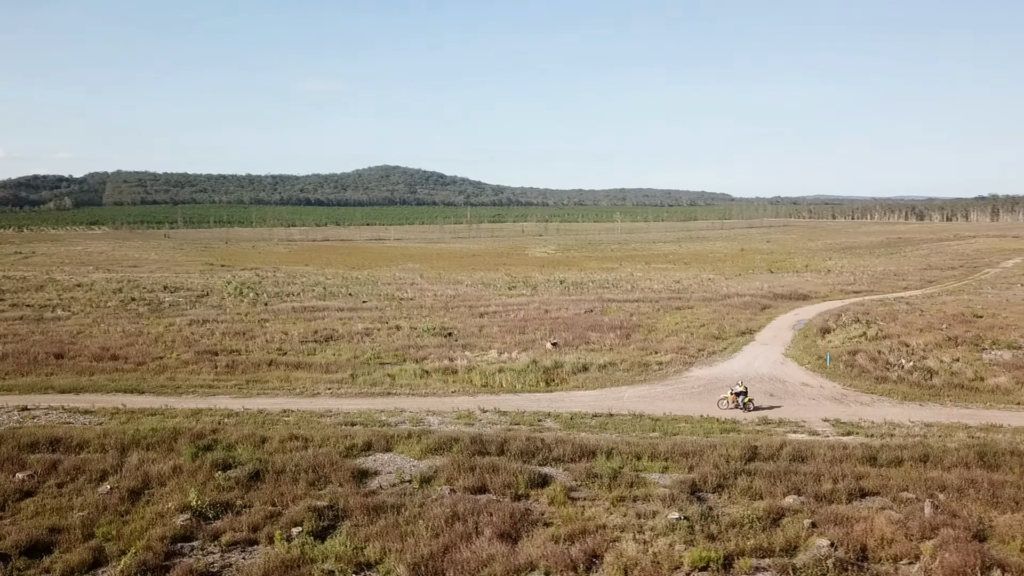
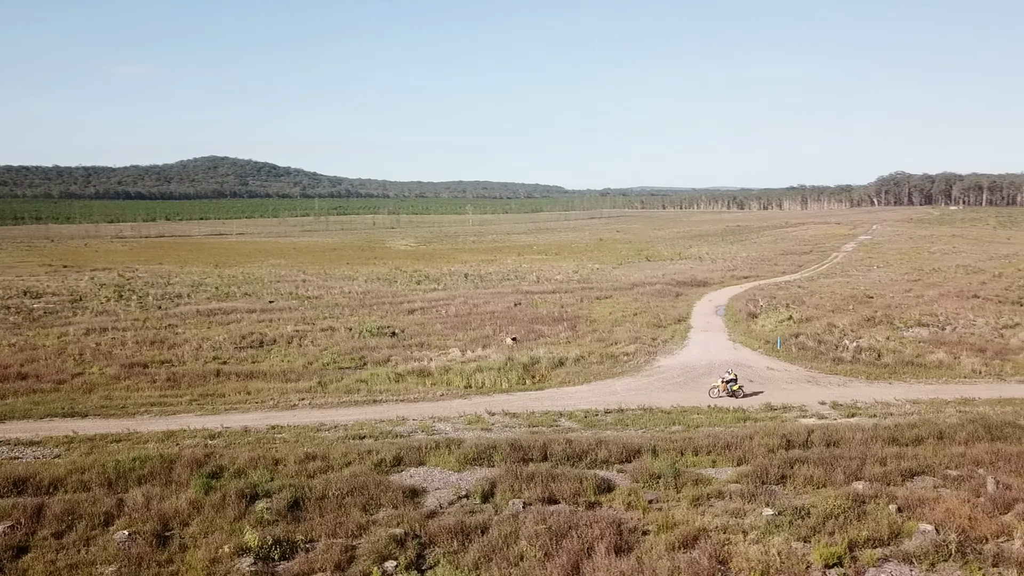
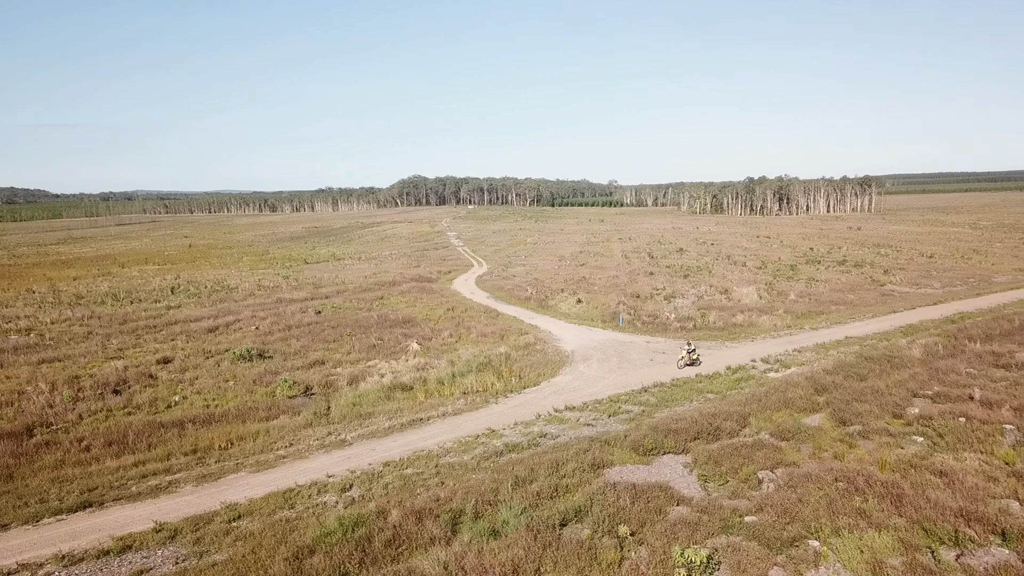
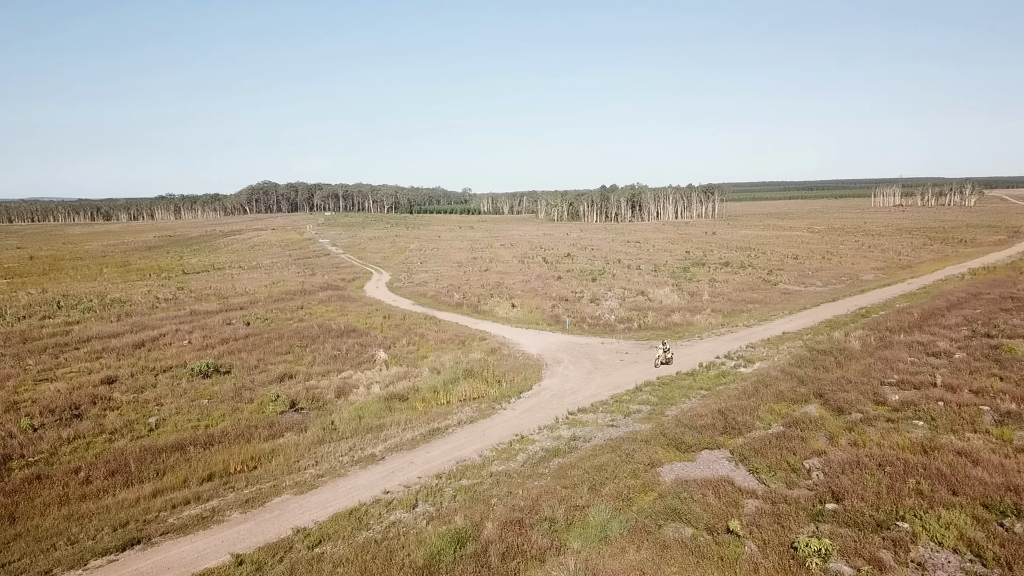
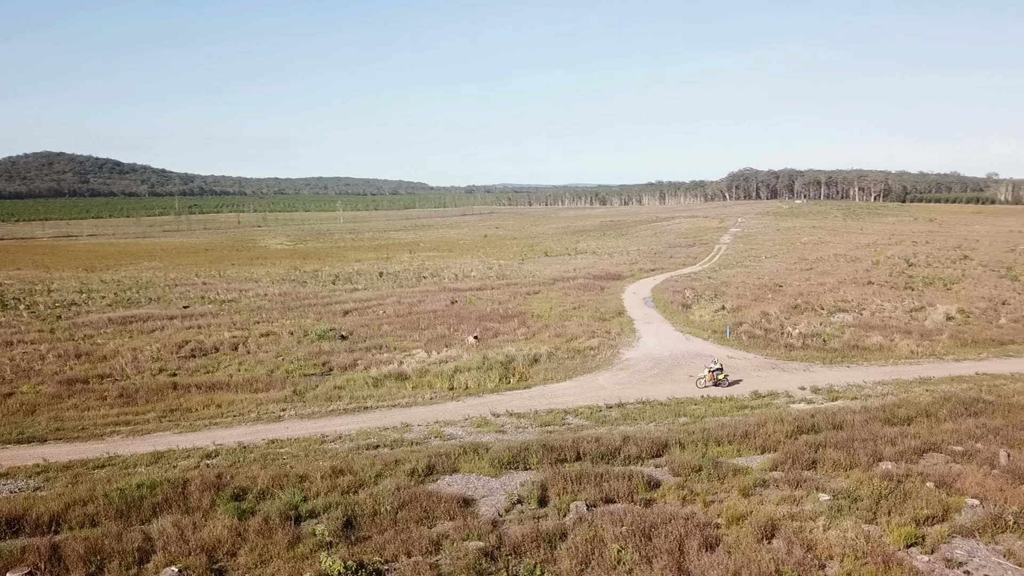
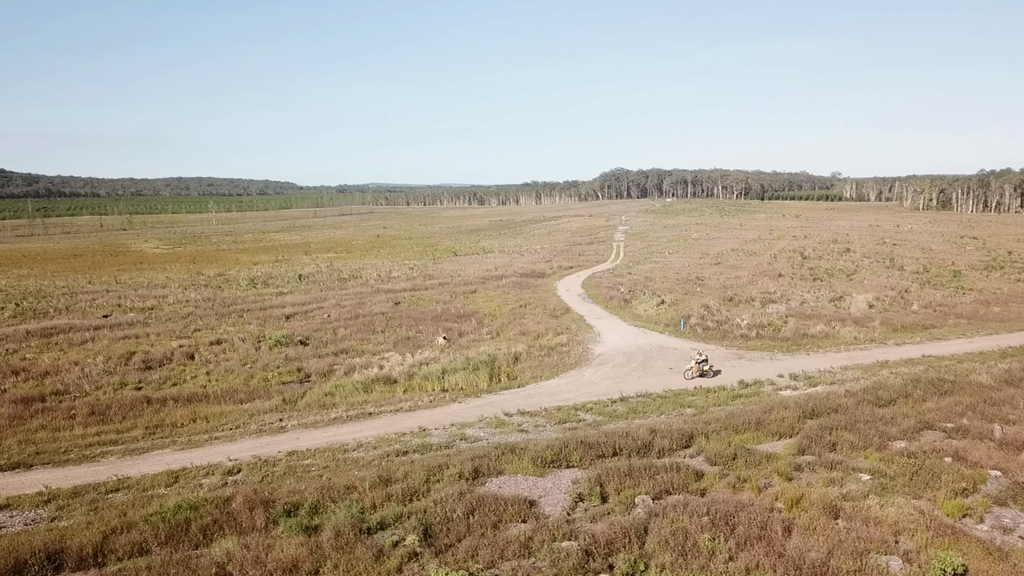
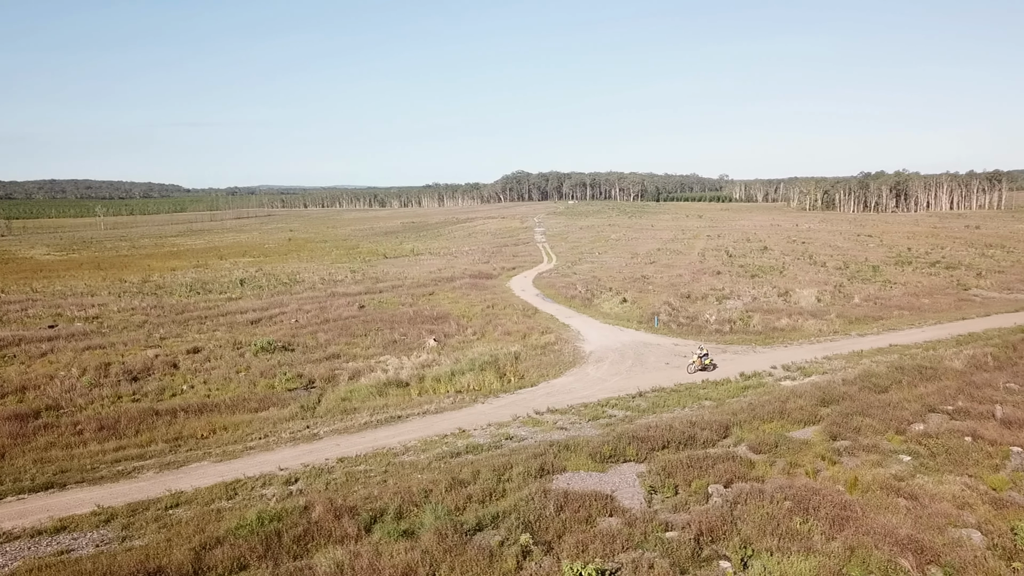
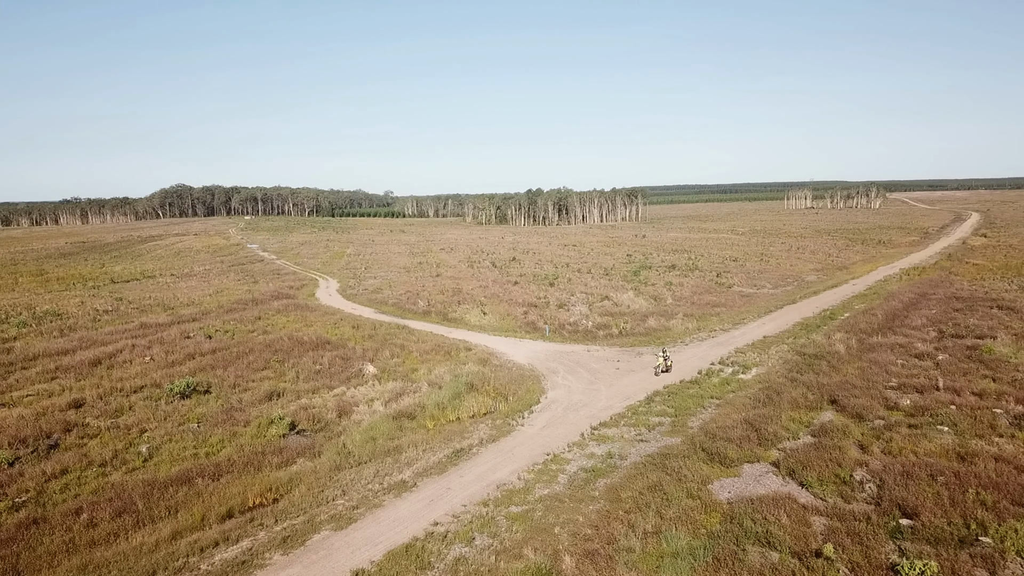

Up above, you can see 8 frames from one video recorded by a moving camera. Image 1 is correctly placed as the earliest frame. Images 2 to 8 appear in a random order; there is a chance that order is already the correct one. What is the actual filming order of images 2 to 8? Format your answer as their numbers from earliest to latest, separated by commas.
2, 5, 6, 7, 3, 4, 8
